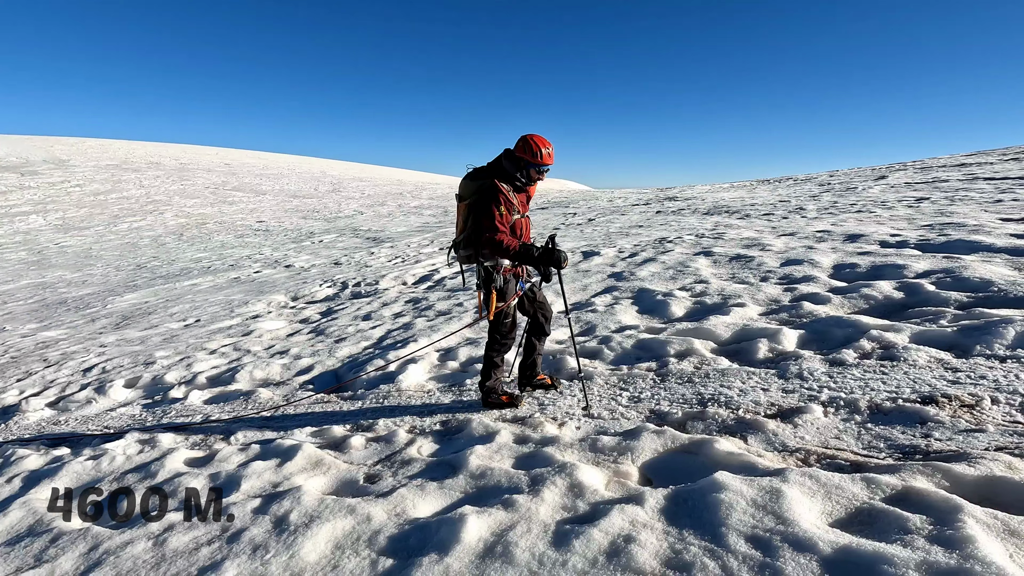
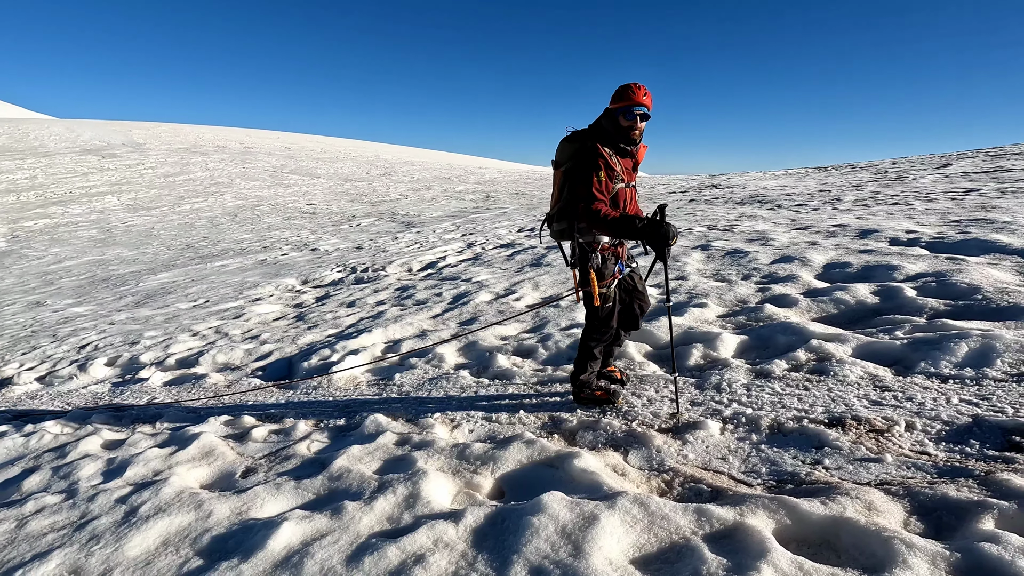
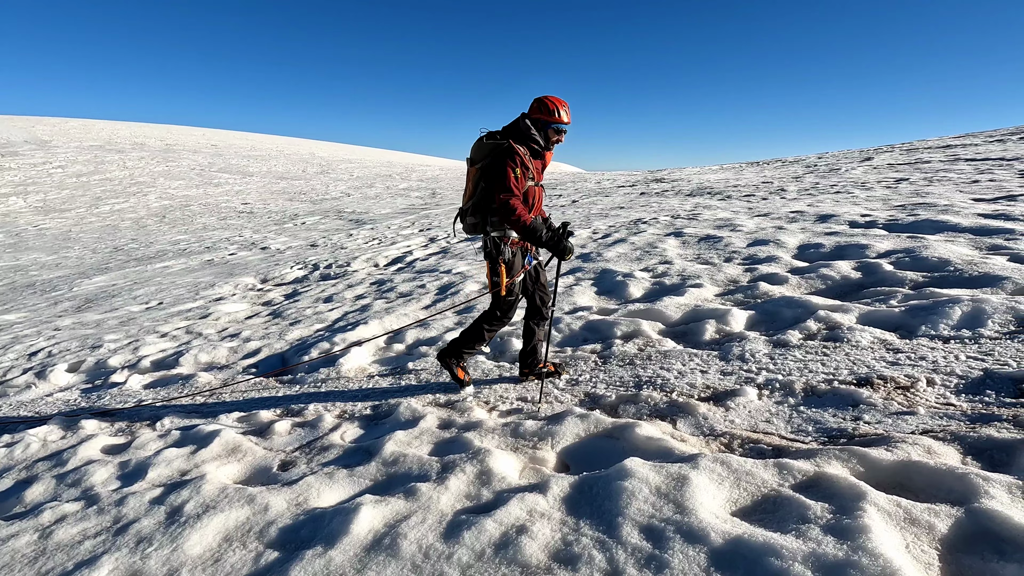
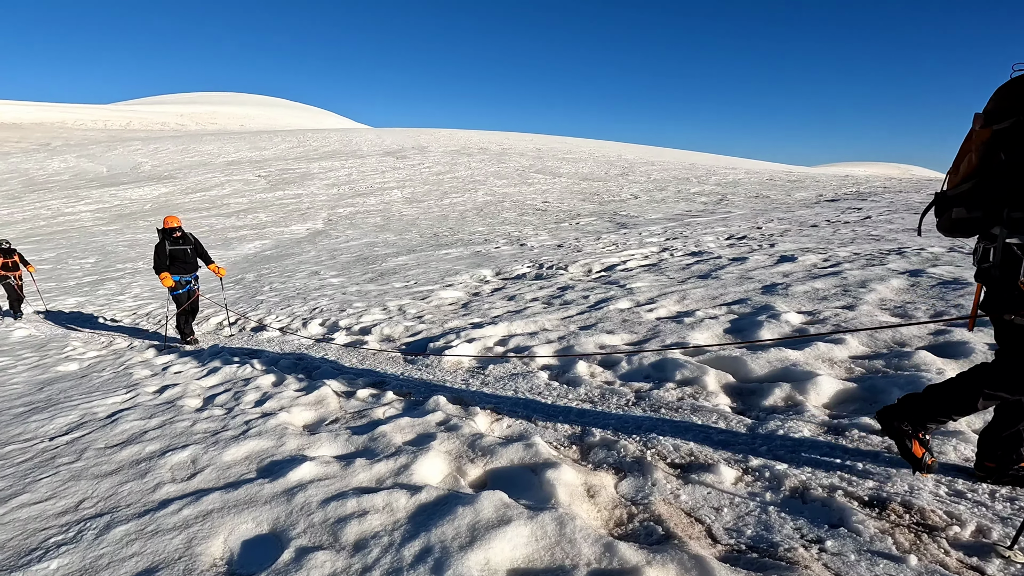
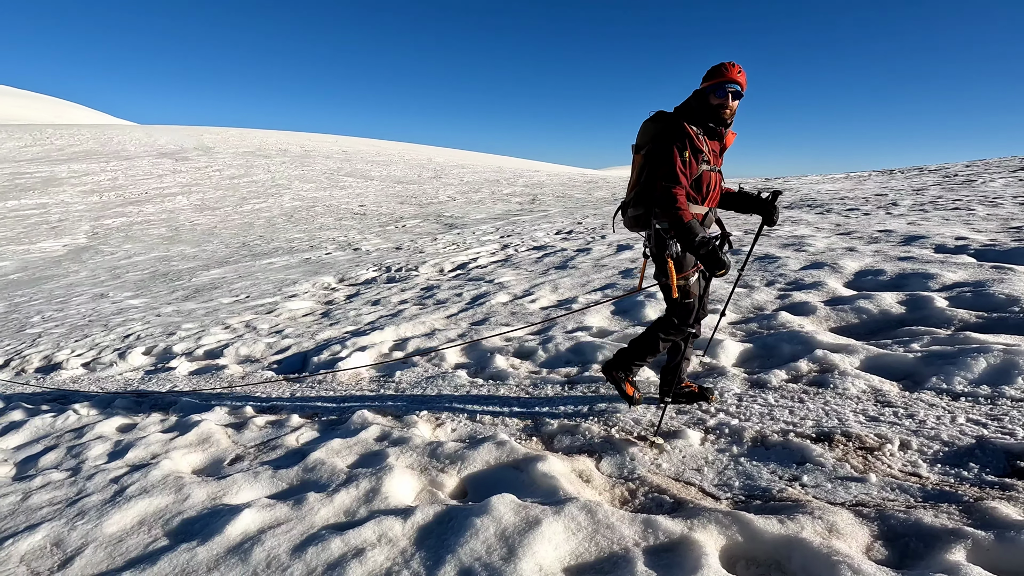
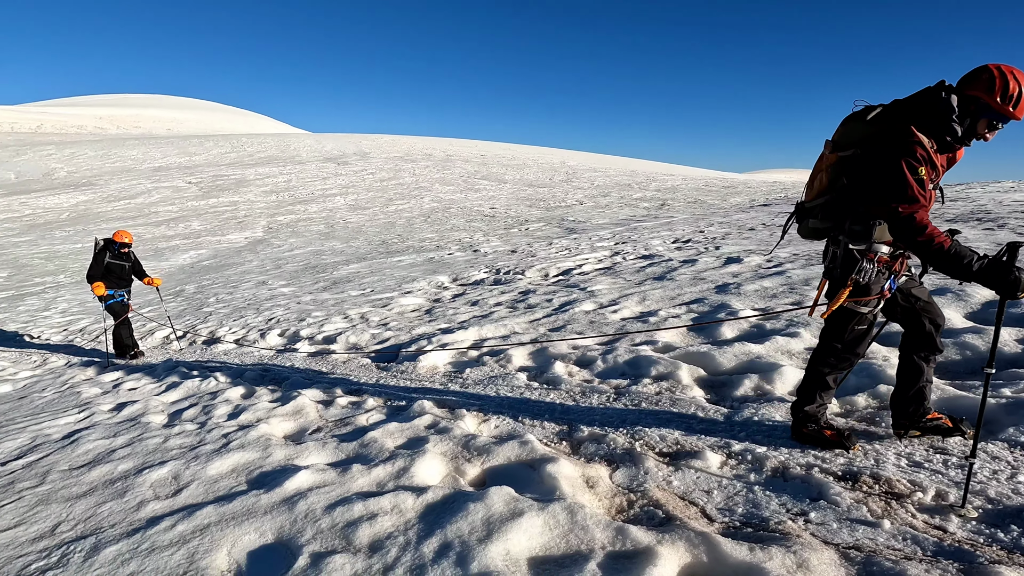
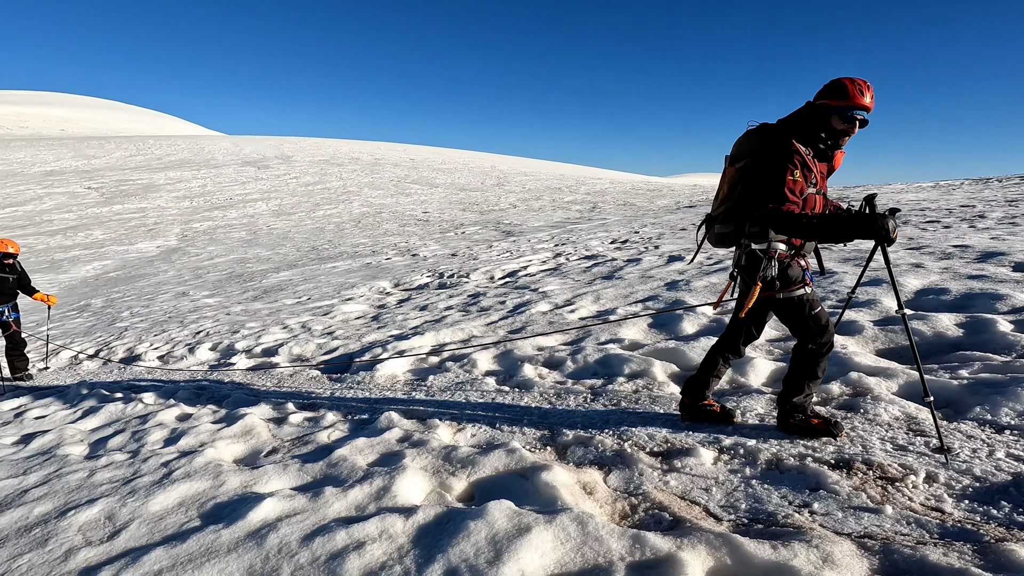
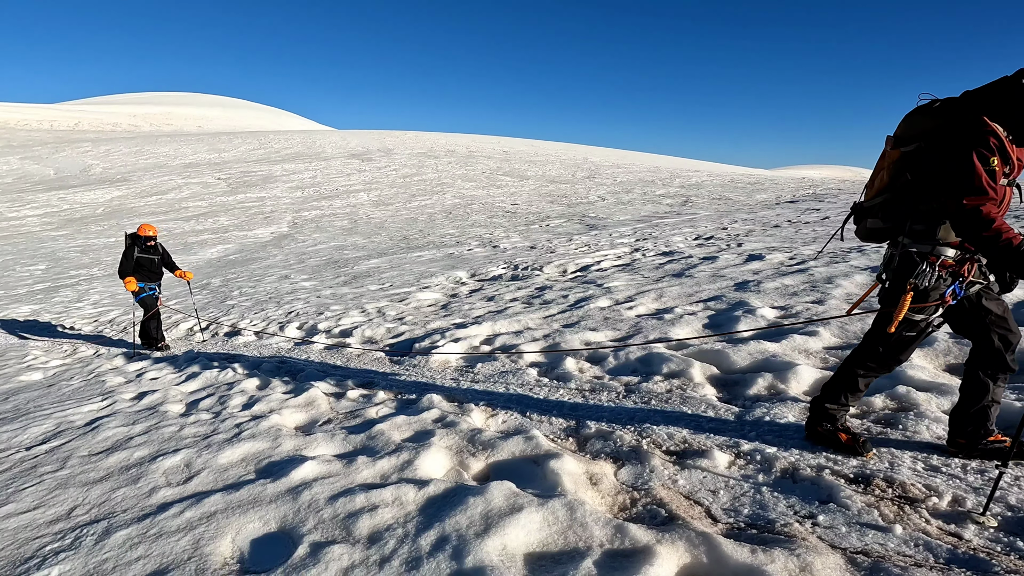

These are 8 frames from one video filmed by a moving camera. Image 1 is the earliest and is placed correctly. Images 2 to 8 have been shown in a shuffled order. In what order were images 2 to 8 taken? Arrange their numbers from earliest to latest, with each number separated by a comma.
3, 2, 5, 7, 6, 8, 4
